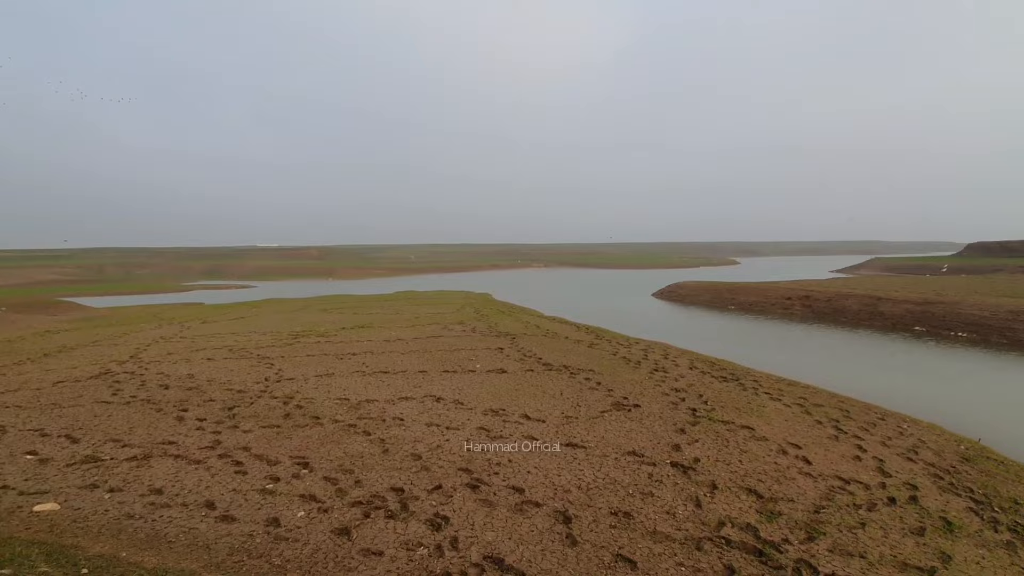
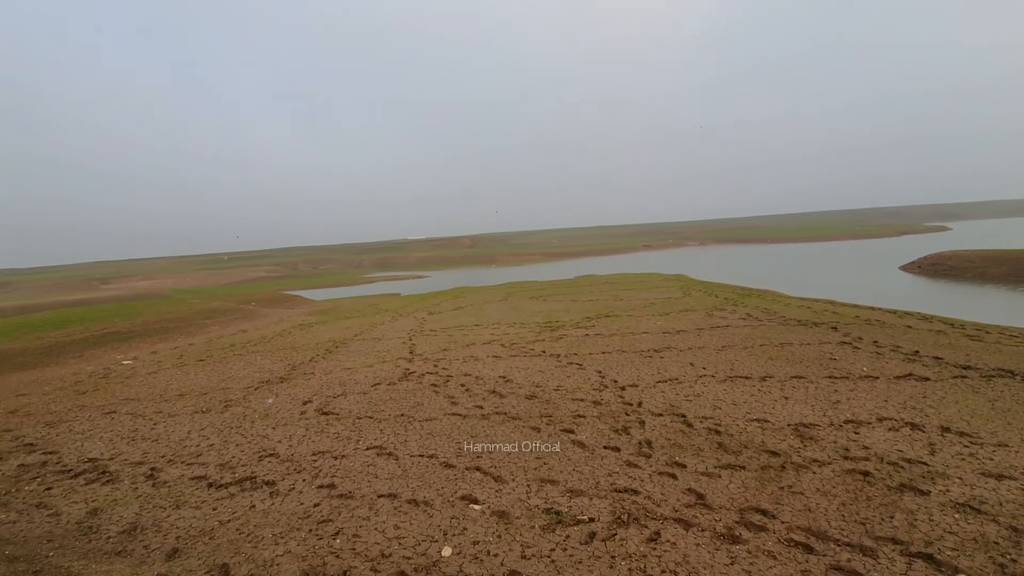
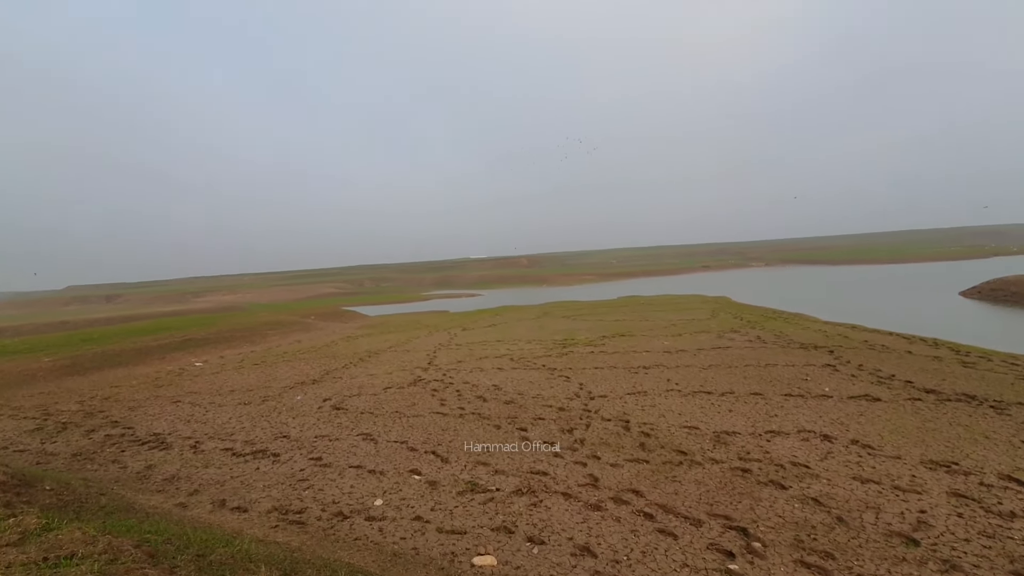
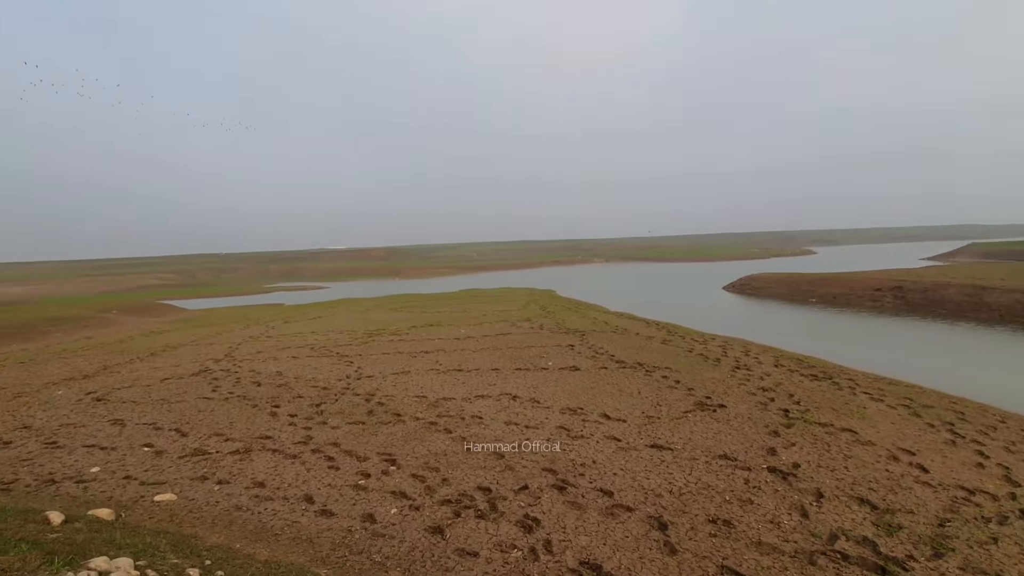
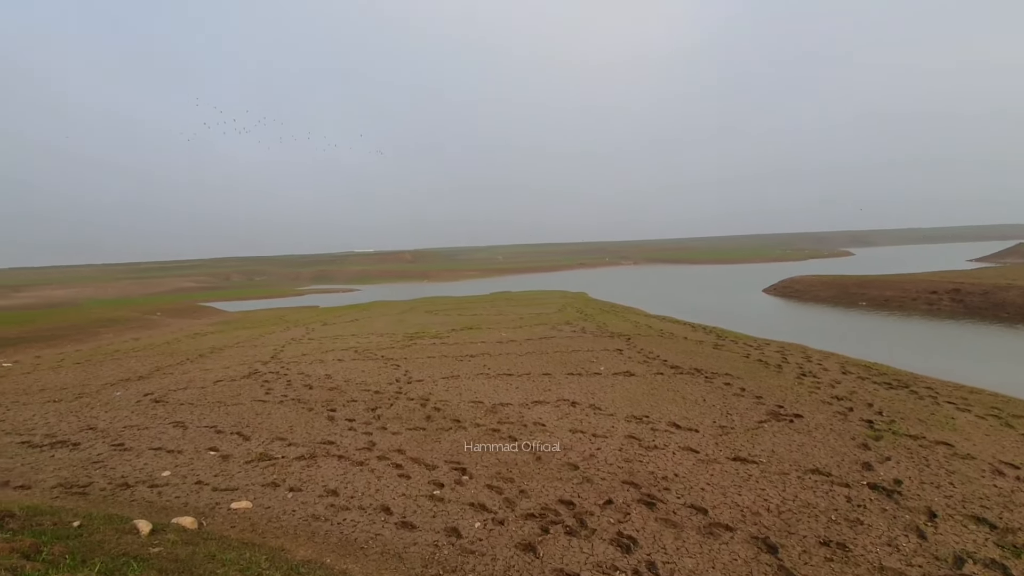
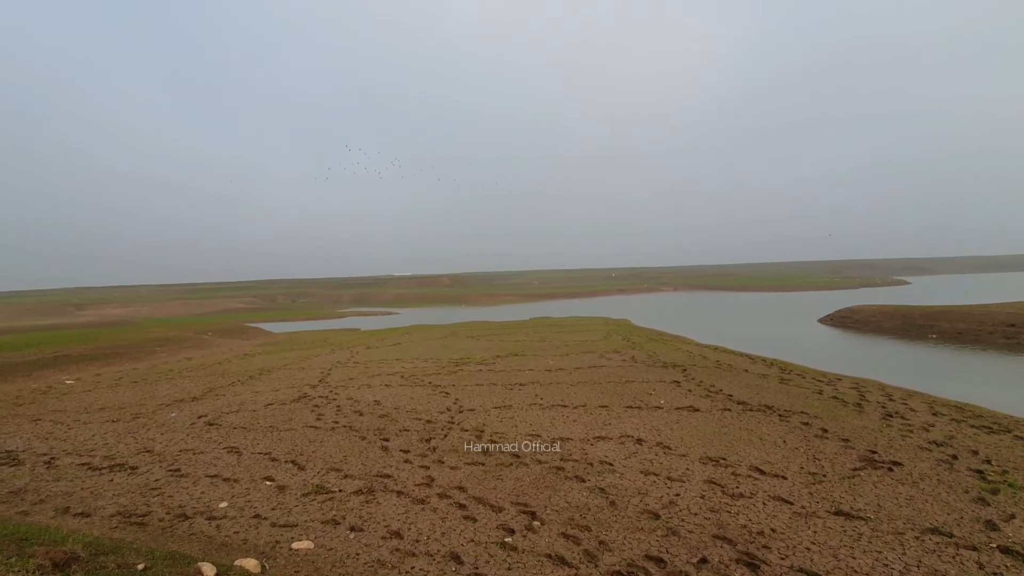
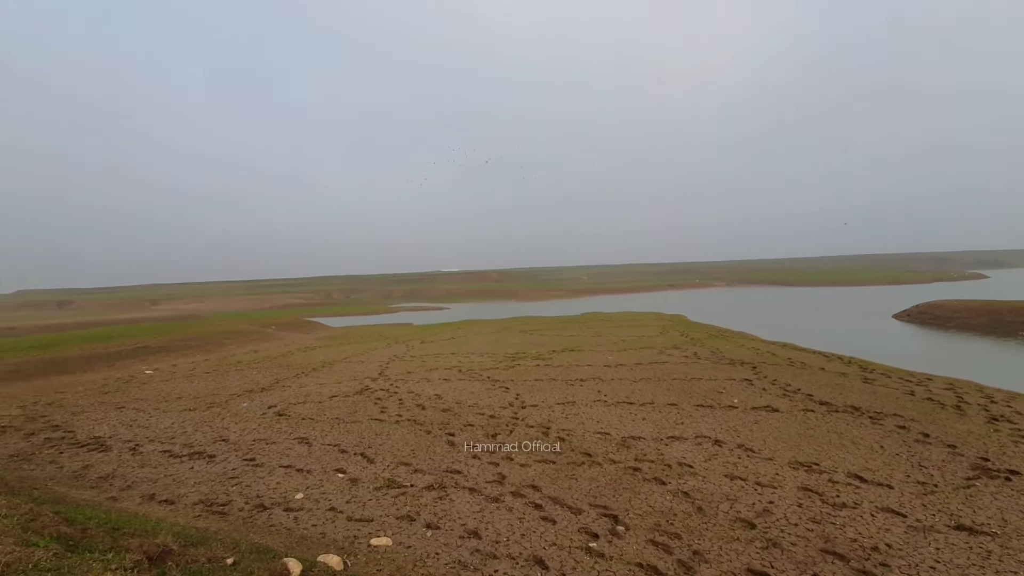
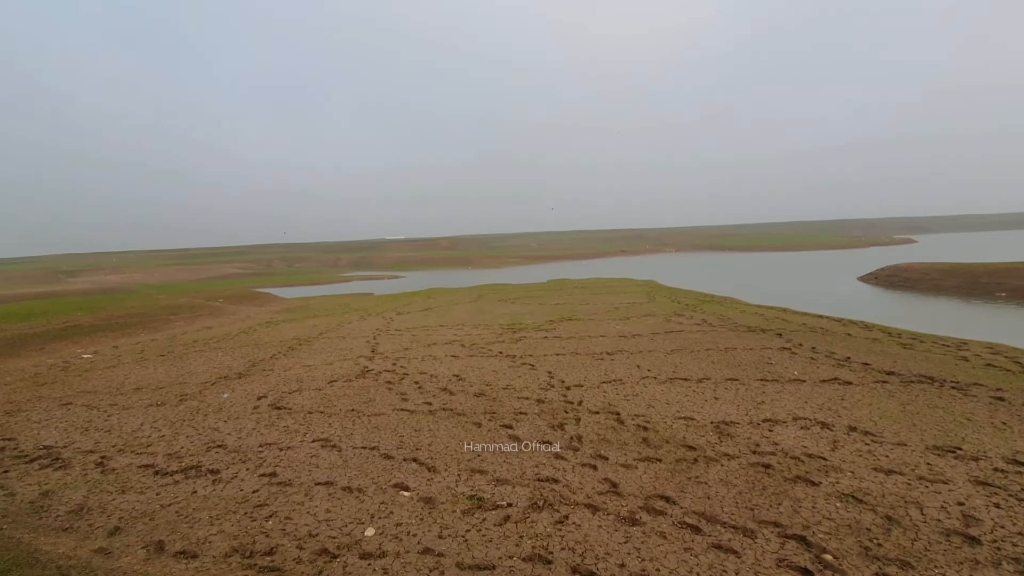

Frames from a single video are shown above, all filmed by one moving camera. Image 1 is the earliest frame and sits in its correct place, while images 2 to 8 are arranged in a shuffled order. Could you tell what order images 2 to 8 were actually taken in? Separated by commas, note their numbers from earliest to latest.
4, 5, 6, 7, 3, 8, 2
